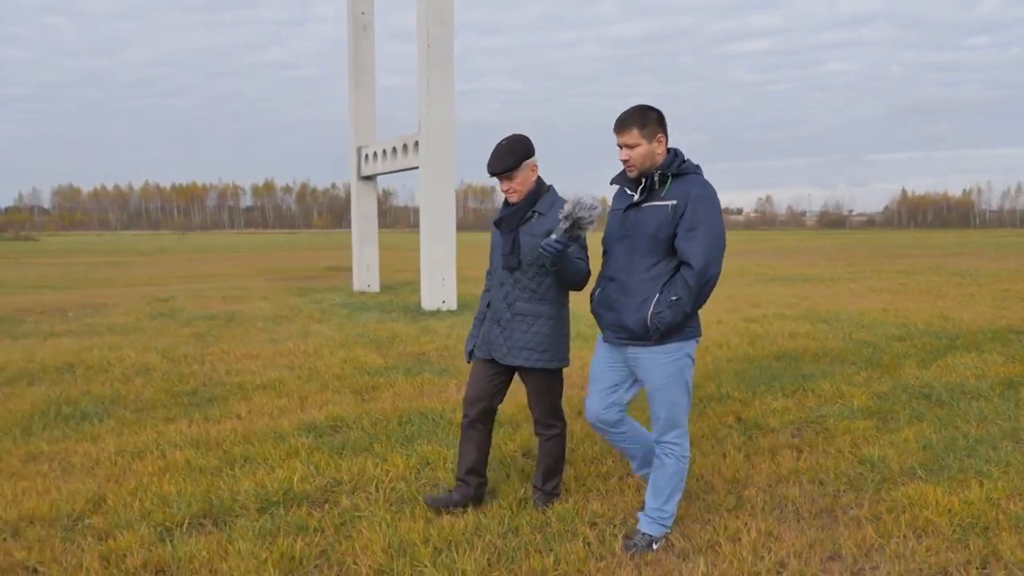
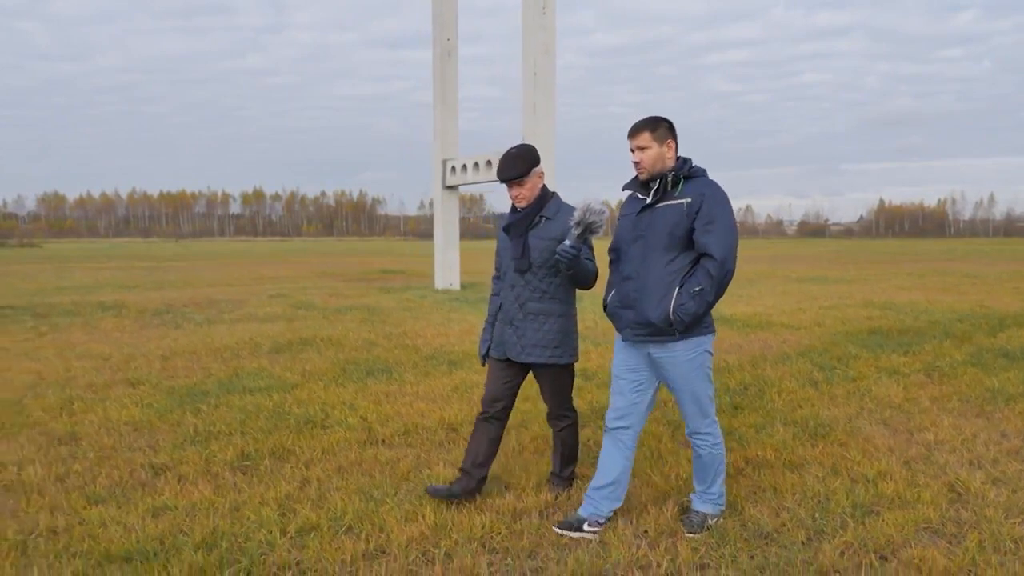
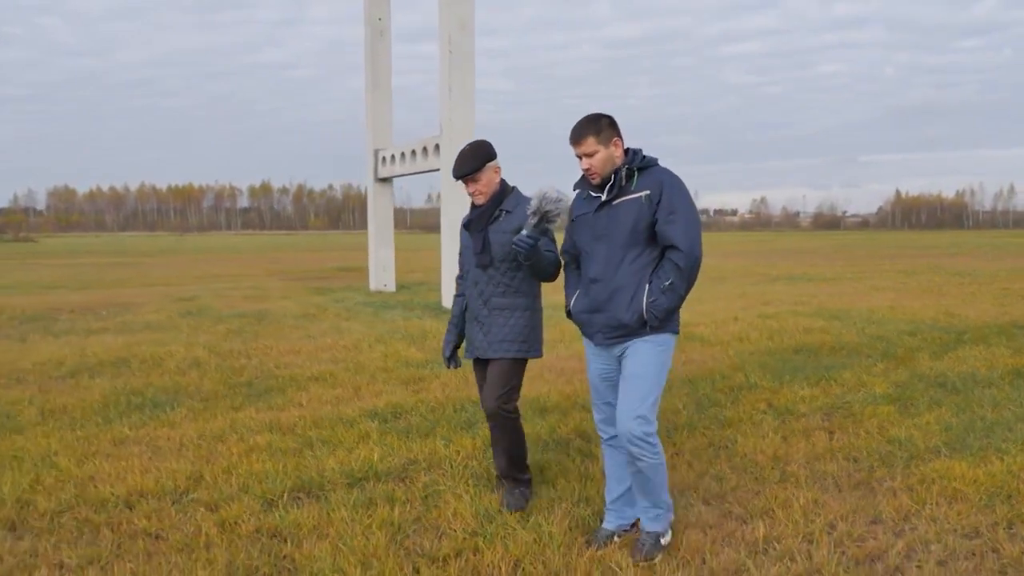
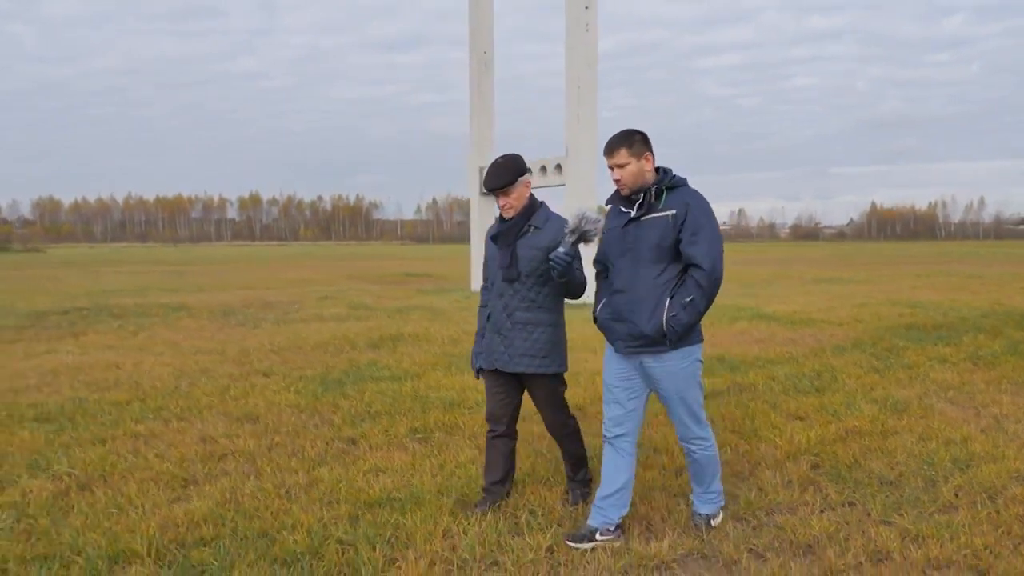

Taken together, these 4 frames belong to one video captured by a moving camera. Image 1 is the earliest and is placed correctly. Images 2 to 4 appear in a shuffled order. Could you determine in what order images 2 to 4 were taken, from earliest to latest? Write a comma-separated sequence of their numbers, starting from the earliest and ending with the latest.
3, 2, 4
